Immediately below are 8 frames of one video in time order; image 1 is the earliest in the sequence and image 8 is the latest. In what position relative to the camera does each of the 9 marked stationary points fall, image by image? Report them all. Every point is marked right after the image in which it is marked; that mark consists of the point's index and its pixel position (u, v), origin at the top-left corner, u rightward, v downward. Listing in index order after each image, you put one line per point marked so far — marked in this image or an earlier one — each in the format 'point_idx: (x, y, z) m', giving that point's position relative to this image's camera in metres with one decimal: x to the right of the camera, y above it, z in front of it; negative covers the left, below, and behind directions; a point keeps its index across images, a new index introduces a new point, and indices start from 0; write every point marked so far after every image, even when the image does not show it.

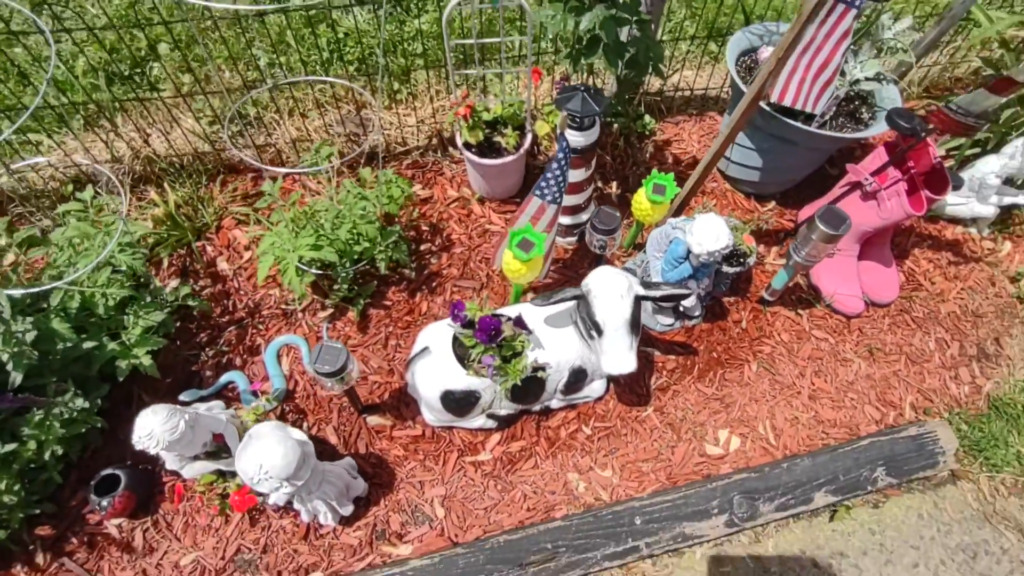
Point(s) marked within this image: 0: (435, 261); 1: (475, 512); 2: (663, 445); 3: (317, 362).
0: (-0.4, +0.1, +2.6) m
1: (-0.1, -0.9, +2.2) m
2: (+0.6, -0.7, +2.3) m
3: (-0.6, -0.2, +1.8) m
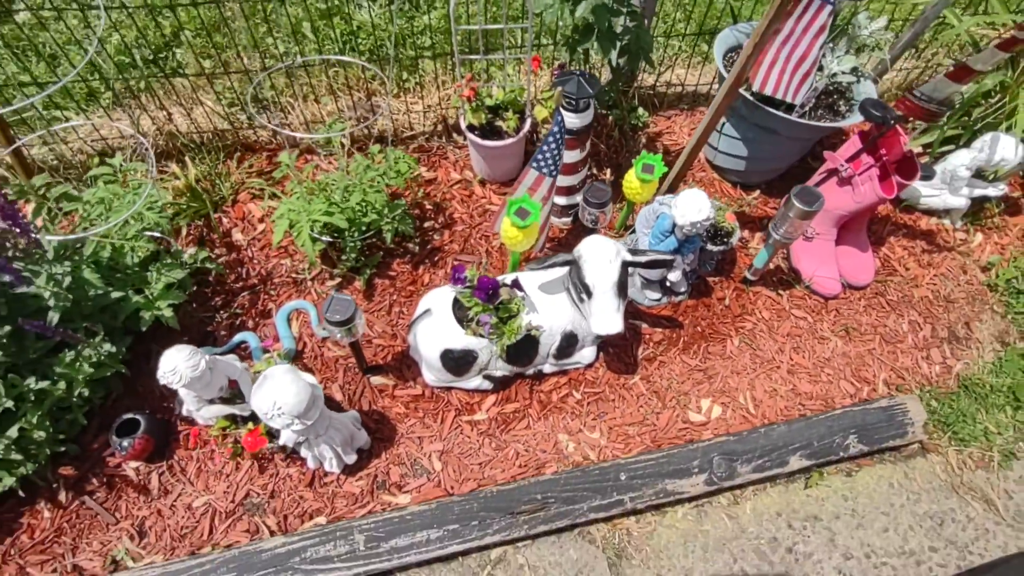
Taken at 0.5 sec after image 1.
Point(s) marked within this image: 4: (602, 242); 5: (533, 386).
0: (-0.4, +0.3, +2.8) m
1: (-0.2, -0.7, +2.3) m
2: (+0.6, -0.6, +2.5) m
3: (-0.7, -0.1, +2.0) m
4: (+0.3, +0.2, +2.1) m
5: (+0.1, -0.4, +2.5) m
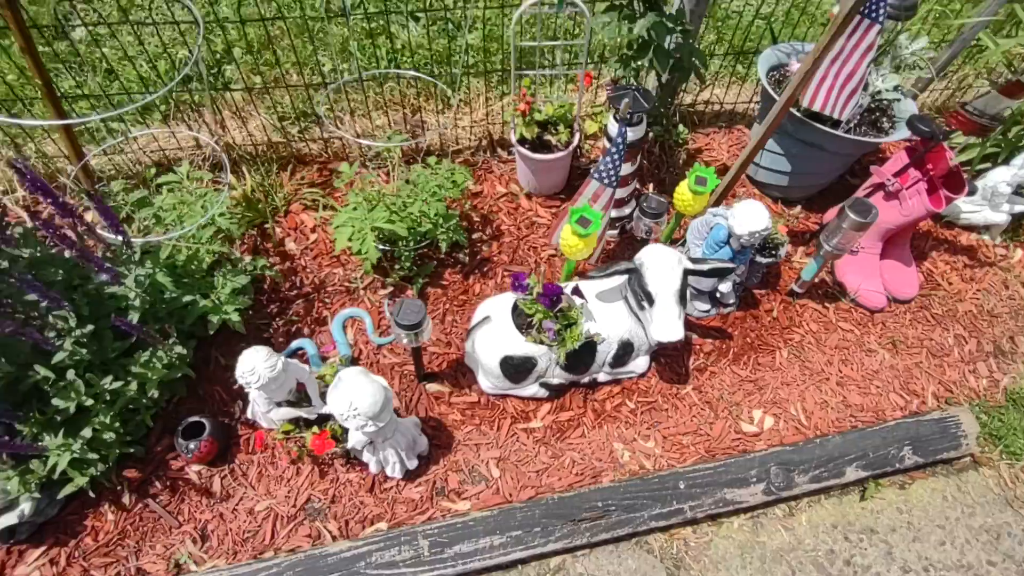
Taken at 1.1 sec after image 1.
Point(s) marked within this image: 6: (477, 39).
0: (-0.1, +0.2, +2.8) m
1: (+0.1, -0.8, +2.3) m
2: (+0.9, -0.6, +2.5) m
3: (-0.4, -0.1, +2.0) m
4: (+0.6, +0.1, +2.1) m
5: (+0.3, -0.5, +2.5) m
6: (-0.2, +1.6, +3.6) m
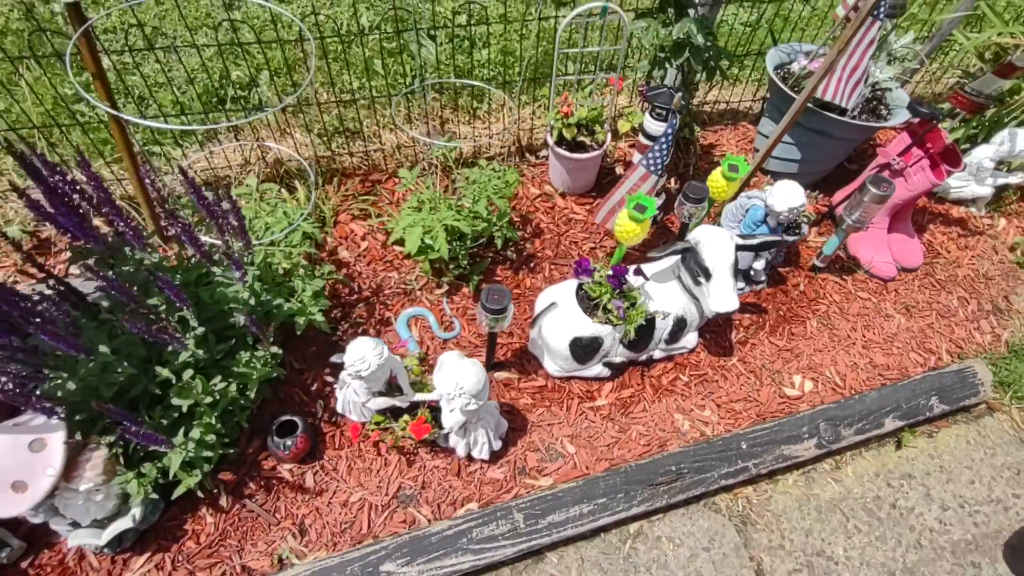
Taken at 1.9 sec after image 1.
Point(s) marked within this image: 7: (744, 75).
0: (+0.1, +0.2, +3.0) m
1: (+0.4, -0.7, +2.5) m
2: (+1.2, -0.5, +2.7) m
3: (-0.1, -0.1, +2.1) m
4: (+0.9, +0.2, +2.3) m
5: (+0.6, -0.4, +2.7) m
6: (-0.1, +1.6, +3.8) m
7: (+1.6, +1.5, +3.9) m
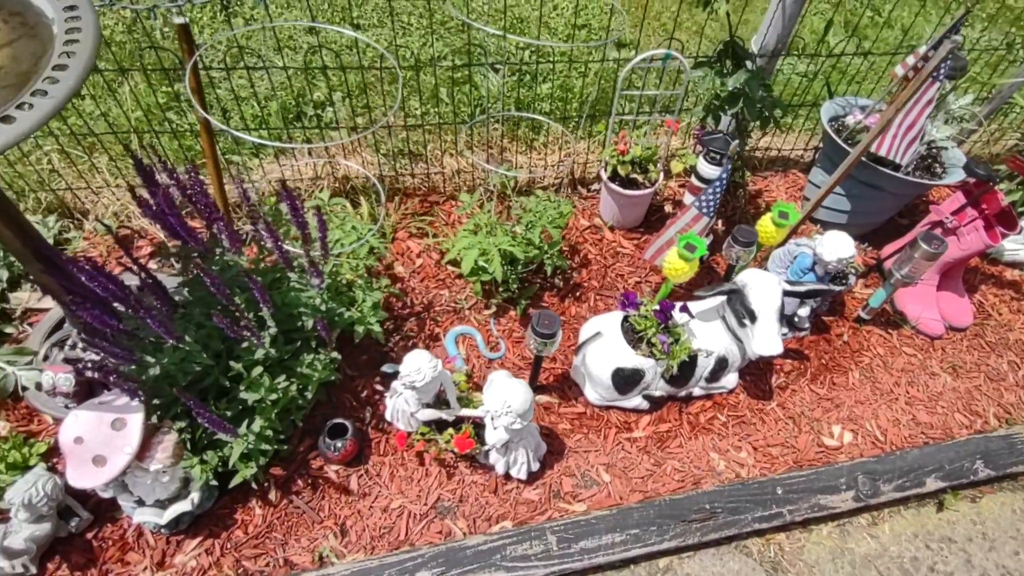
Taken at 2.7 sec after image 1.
0: (+0.4, +0.1, +3.1) m
1: (+0.6, -0.9, +2.5) m
2: (+1.3, -0.7, +2.7) m
3: (+0.1, -0.2, +2.2) m
4: (+1.1, +0.1, +2.4) m
5: (+0.8, -0.6, +2.7) m
6: (+0.3, +1.4, +4.0) m
7: (+2.0, +1.2, +3.9) m
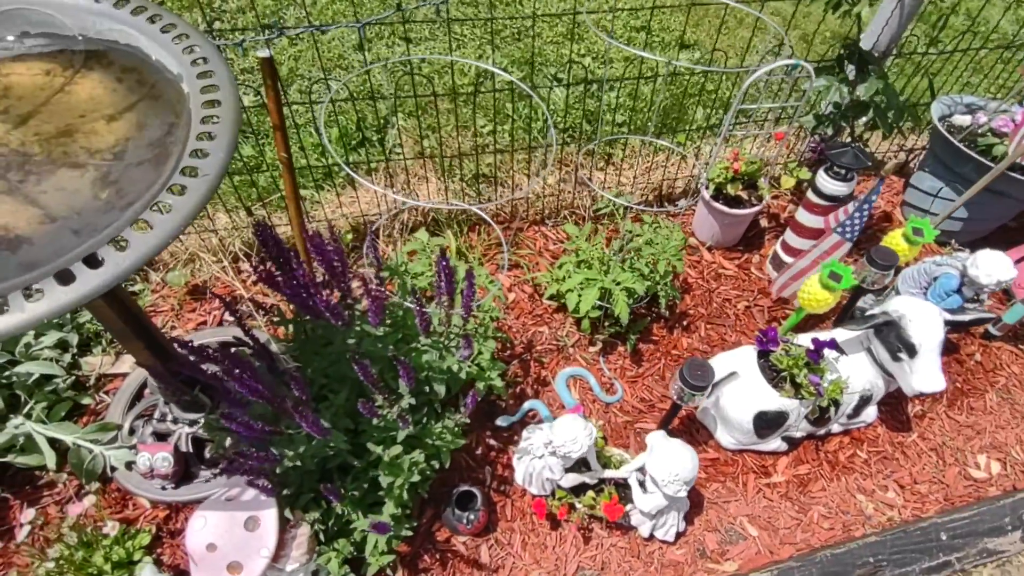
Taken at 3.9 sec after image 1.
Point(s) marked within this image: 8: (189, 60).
0: (+0.9, -0.1, +2.9) m
1: (+1.1, -1.0, +2.3) m
2: (+1.9, -0.8, +2.5) m
3: (+0.6, -0.3, +2.0) m
4: (+1.6, -0.1, +2.2) m
5: (+1.4, -0.7, +2.5) m
6: (+0.7, +1.3, +3.7) m
7: (+2.5, +1.1, +3.7) m
8: (-0.8, +0.6, +1.4) m
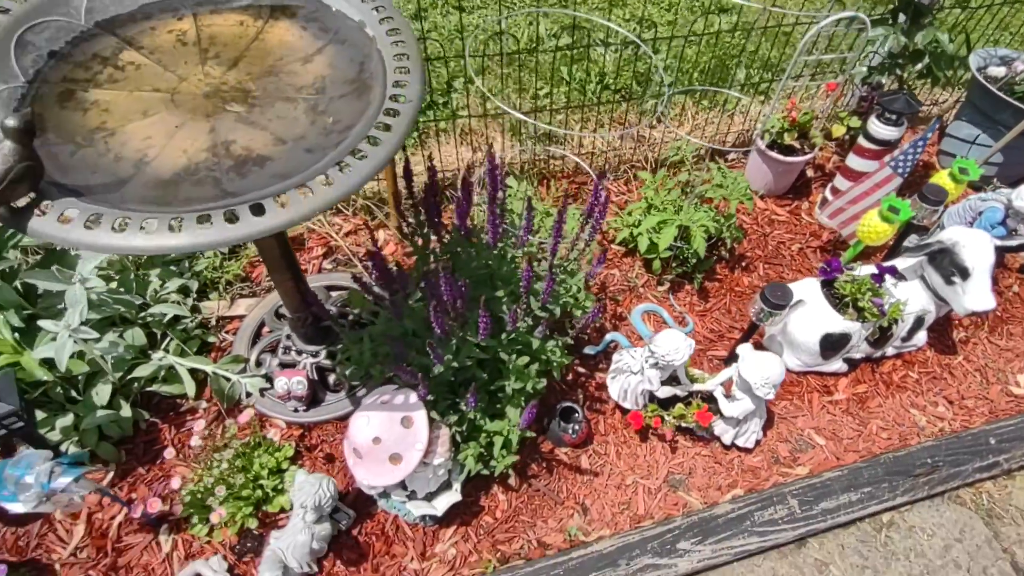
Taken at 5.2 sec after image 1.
0: (+1.3, +0.2, +3.1) m
1: (+1.5, -0.7, +2.6) m
2: (+2.3, -0.5, +2.8) m
3: (+1.0, 0.0, +2.3) m
4: (+2.0, +0.2, +2.4) m
5: (+1.8, -0.4, +2.8) m
6: (+1.1, +1.6, +3.9) m
7: (+2.9, +1.5, +3.9) m
8: (-0.4, +0.8, +1.6) m
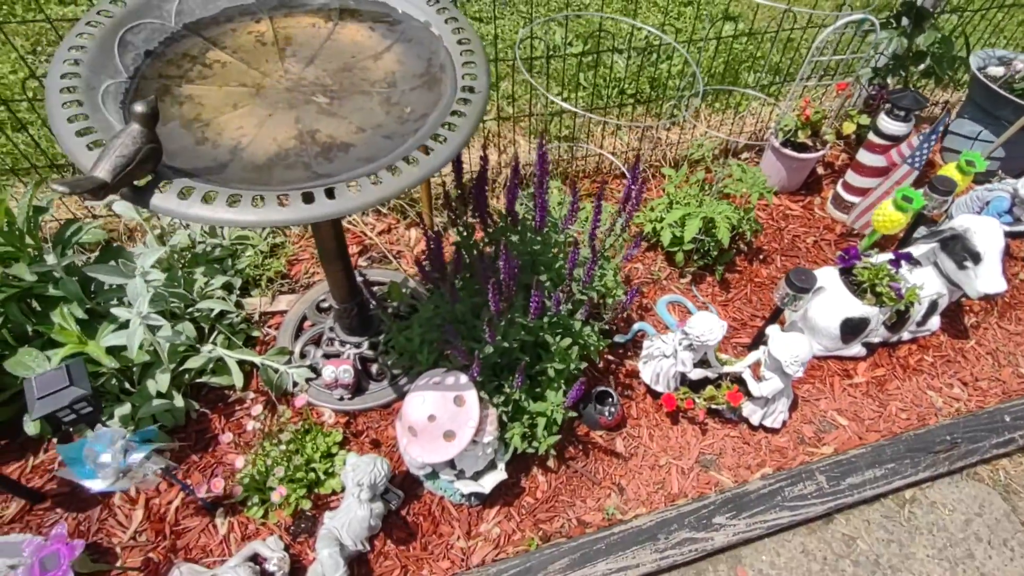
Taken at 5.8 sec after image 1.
0: (+1.4, +0.3, +3.2) m
1: (+1.7, -0.6, +2.7) m
2: (+2.5, -0.4, +2.9) m
3: (+1.2, 0.0, +2.4) m
4: (+2.2, +0.3, +2.6) m
5: (+2.0, -0.3, +2.9) m
6: (+1.2, +1.6, +4.1) m
7: (+3.0, +1.5, +4.1) m
8: (-0.2, +0.9, +1.7) m
